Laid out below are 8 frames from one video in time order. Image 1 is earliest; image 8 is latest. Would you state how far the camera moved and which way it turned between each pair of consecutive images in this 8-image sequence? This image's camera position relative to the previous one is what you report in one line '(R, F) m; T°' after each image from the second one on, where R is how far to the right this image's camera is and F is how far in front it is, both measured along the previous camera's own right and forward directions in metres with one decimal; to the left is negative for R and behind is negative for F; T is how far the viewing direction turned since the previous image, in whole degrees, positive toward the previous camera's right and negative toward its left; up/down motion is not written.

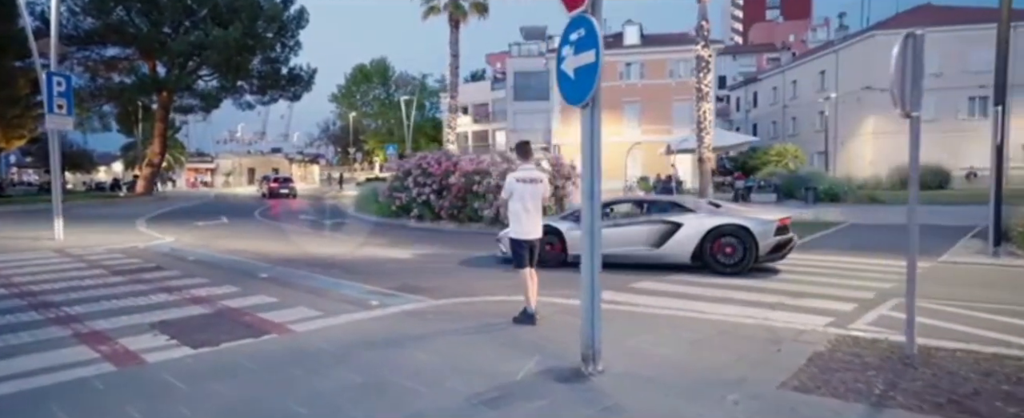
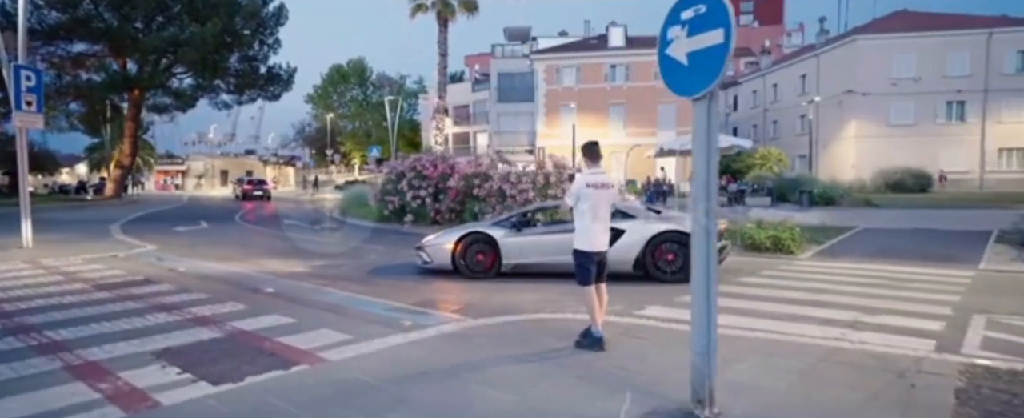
(-0.7, +0.8) m; +2°
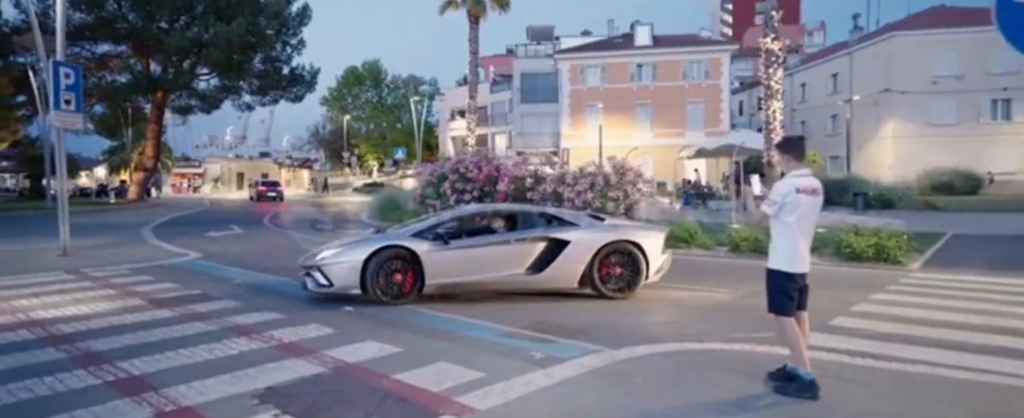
(-1.1, +1.0) m; -1°
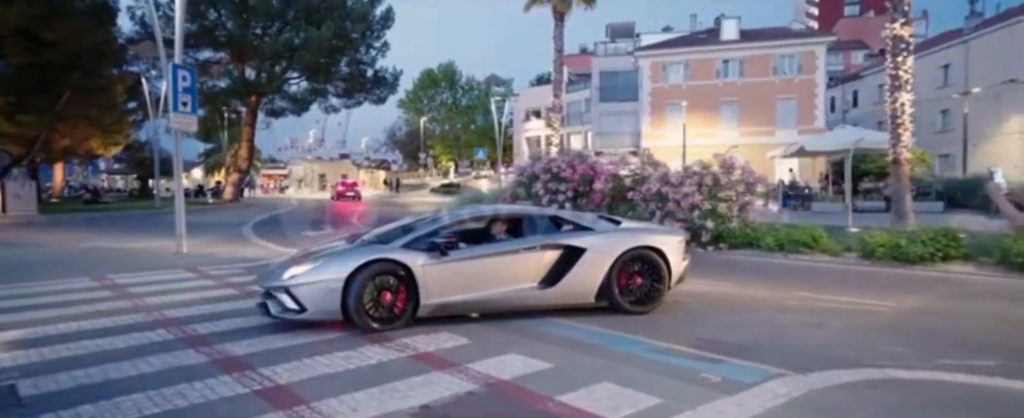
(-0.7, +0.5) m; -6°
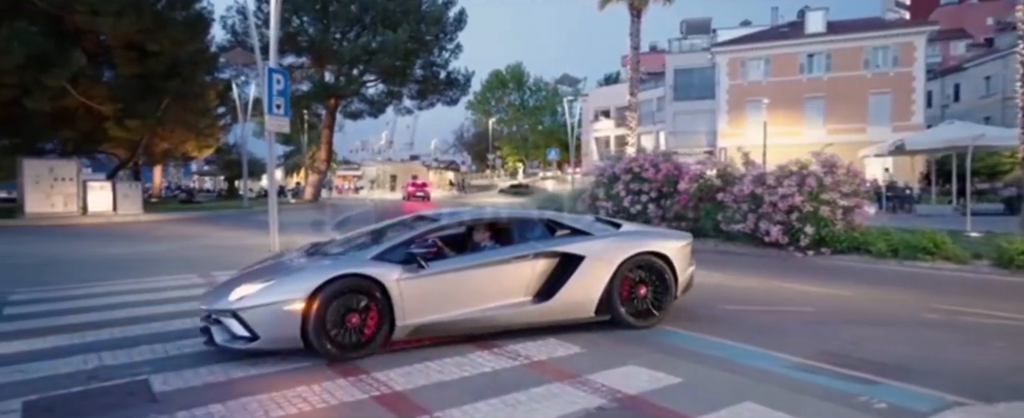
(-0.4, +0.4) m; -5°
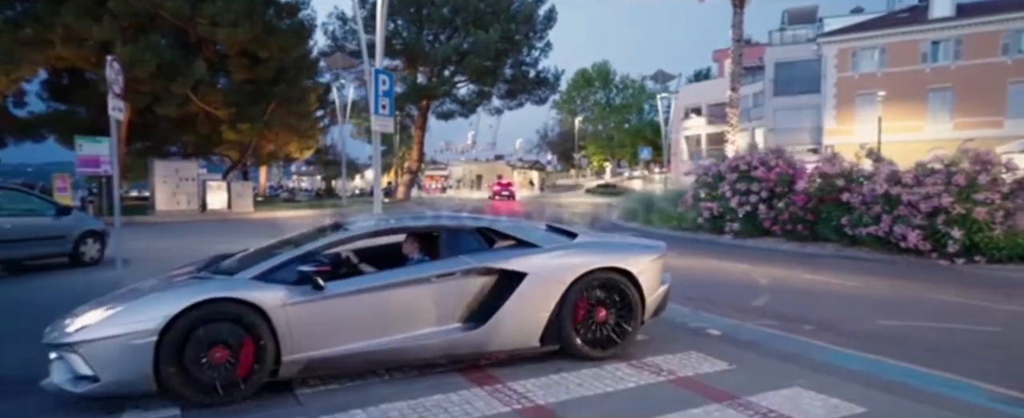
(-0.7, +0.5) m; -7°
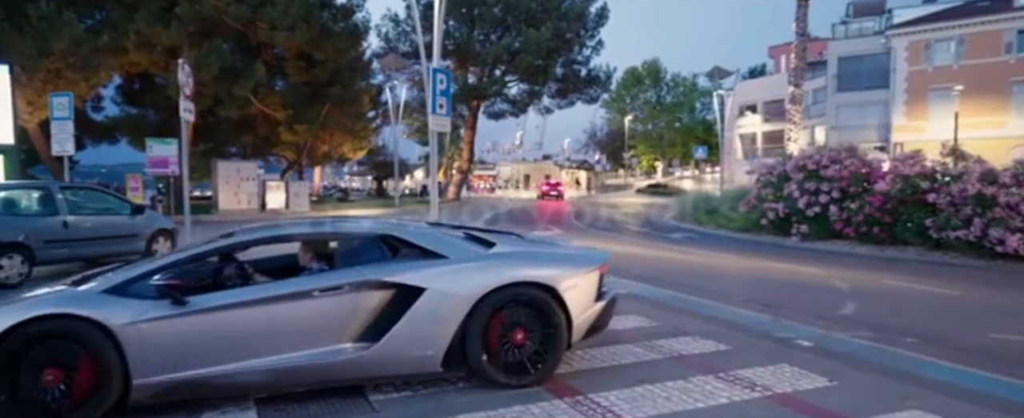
(-0.4, +0.5) m; -4°
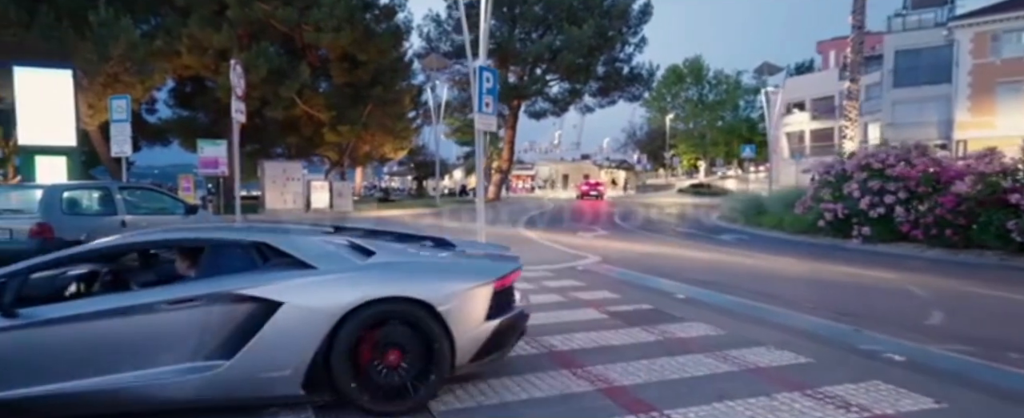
(-0.4, +0.6) m; -3°
